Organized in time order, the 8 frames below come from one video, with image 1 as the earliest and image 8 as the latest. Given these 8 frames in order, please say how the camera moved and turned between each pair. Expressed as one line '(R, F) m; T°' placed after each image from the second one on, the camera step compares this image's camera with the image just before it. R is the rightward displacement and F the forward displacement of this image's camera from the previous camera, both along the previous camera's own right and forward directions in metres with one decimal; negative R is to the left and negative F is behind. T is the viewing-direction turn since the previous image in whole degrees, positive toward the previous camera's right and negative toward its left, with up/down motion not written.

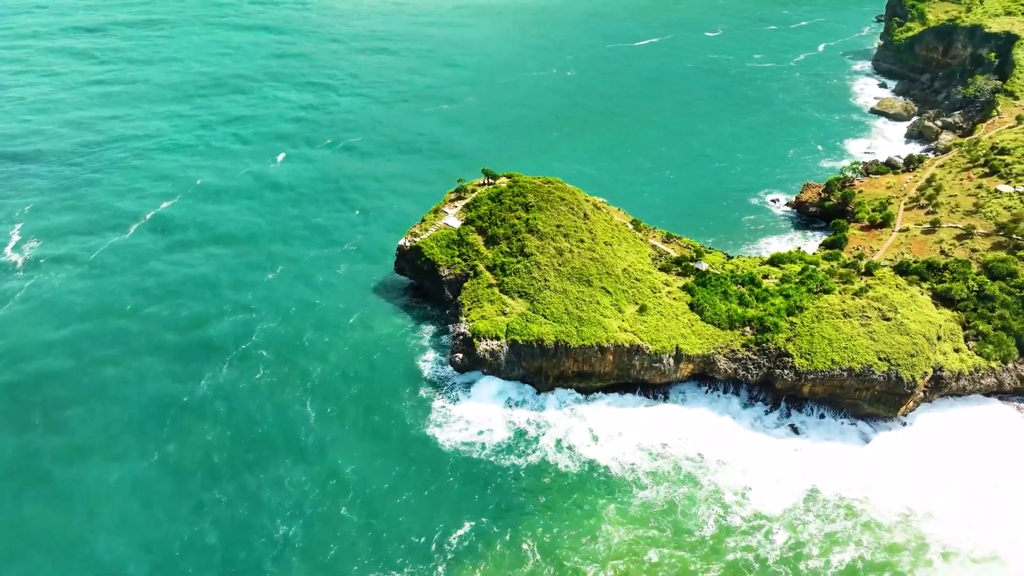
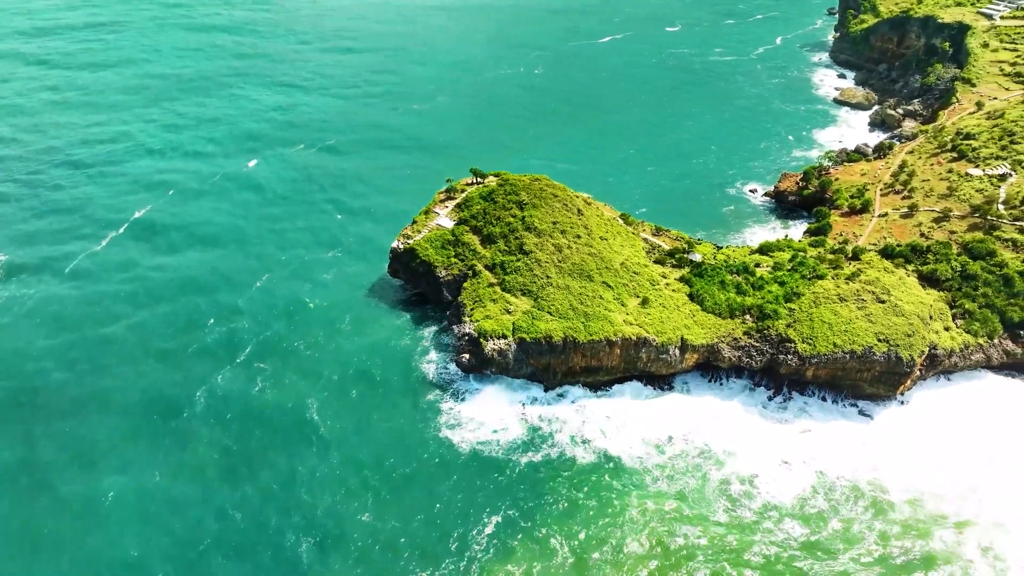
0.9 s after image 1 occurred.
(-3.7, +0.2) m; +3°
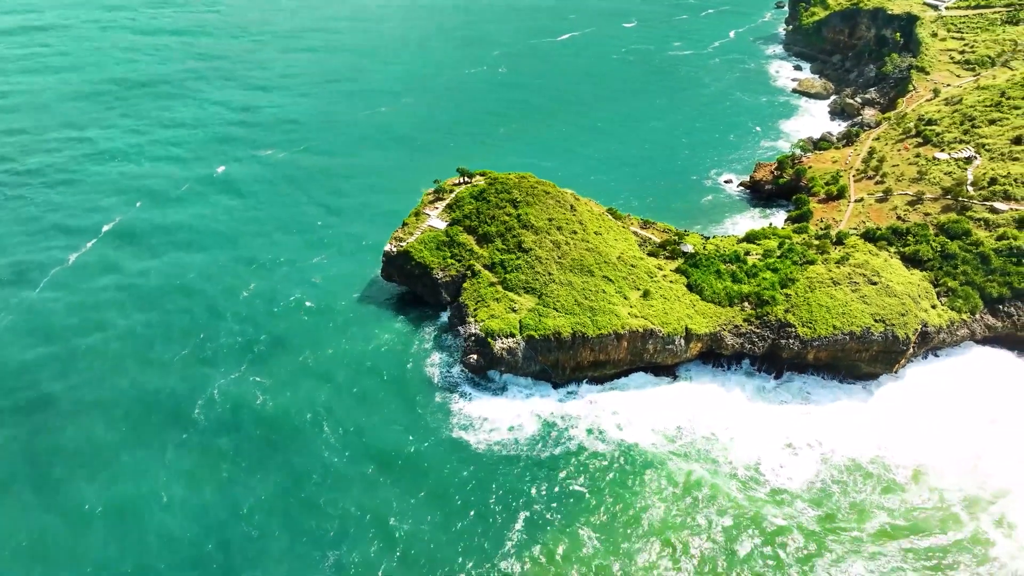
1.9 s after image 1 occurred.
(-4.3, +0.2) m; +3°
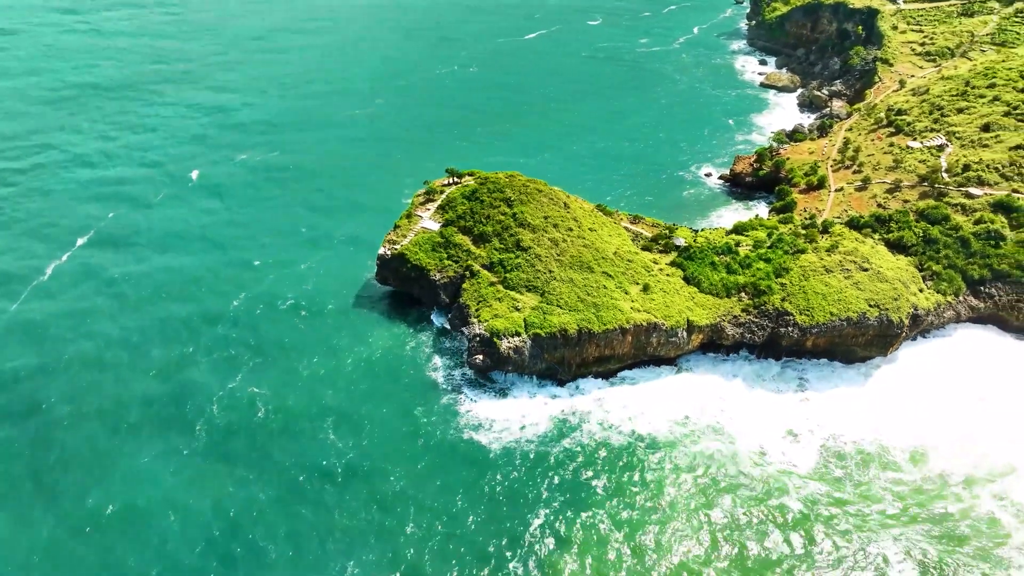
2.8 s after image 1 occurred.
(-3.3, +0.1) m; +3°
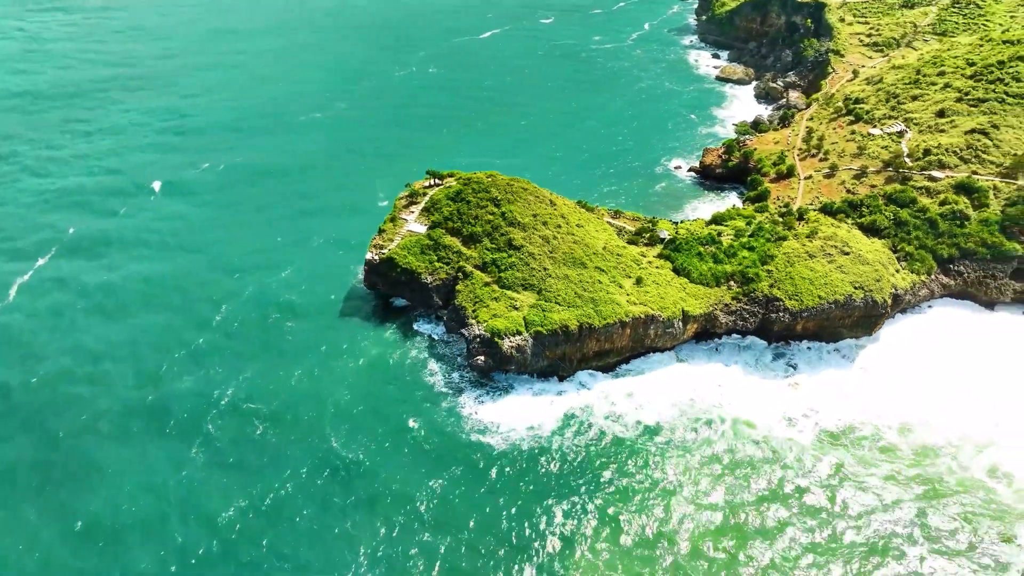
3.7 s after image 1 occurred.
(-3.9, +0.1) m; +4°
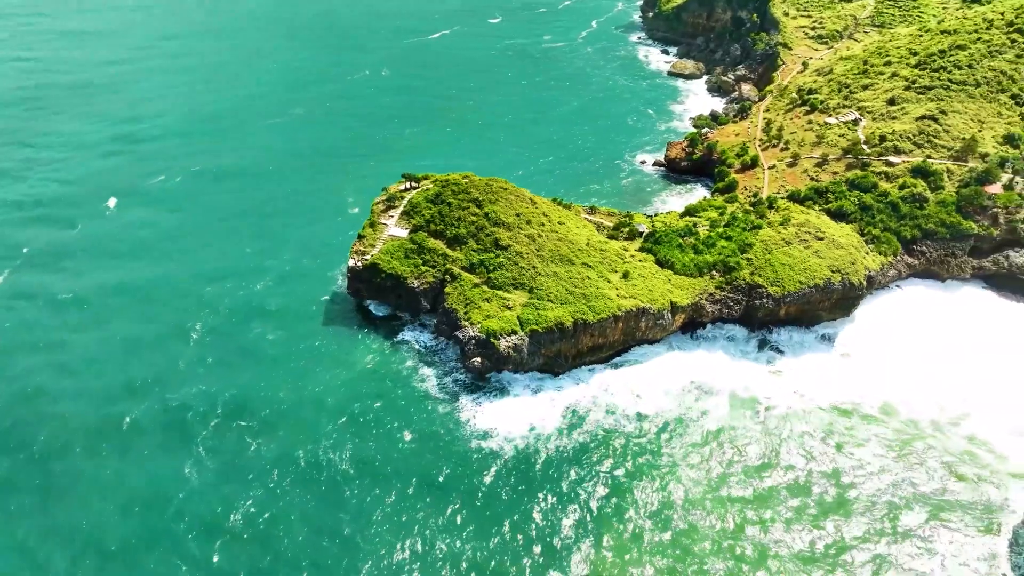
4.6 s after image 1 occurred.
(-3.7, +0.1) m; +4°
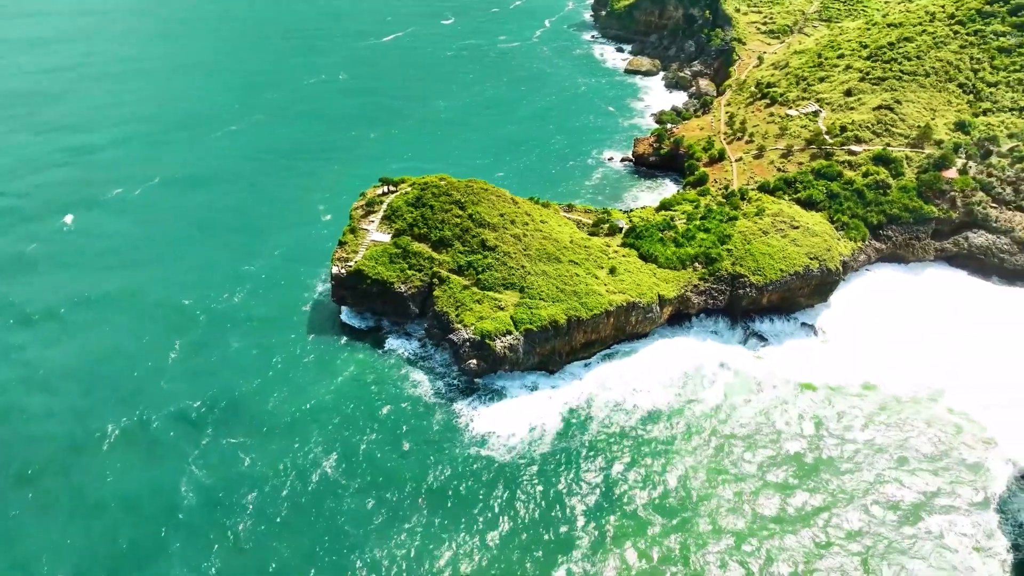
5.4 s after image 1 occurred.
(-3.3, 0.0) m; +4°
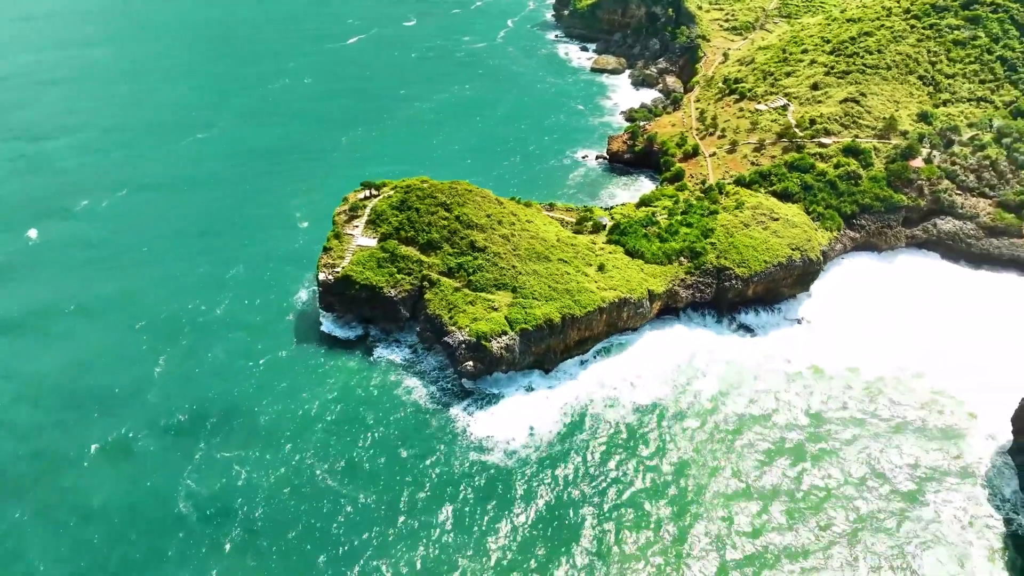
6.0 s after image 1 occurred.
(-2.6, -0.1) m; +3°
